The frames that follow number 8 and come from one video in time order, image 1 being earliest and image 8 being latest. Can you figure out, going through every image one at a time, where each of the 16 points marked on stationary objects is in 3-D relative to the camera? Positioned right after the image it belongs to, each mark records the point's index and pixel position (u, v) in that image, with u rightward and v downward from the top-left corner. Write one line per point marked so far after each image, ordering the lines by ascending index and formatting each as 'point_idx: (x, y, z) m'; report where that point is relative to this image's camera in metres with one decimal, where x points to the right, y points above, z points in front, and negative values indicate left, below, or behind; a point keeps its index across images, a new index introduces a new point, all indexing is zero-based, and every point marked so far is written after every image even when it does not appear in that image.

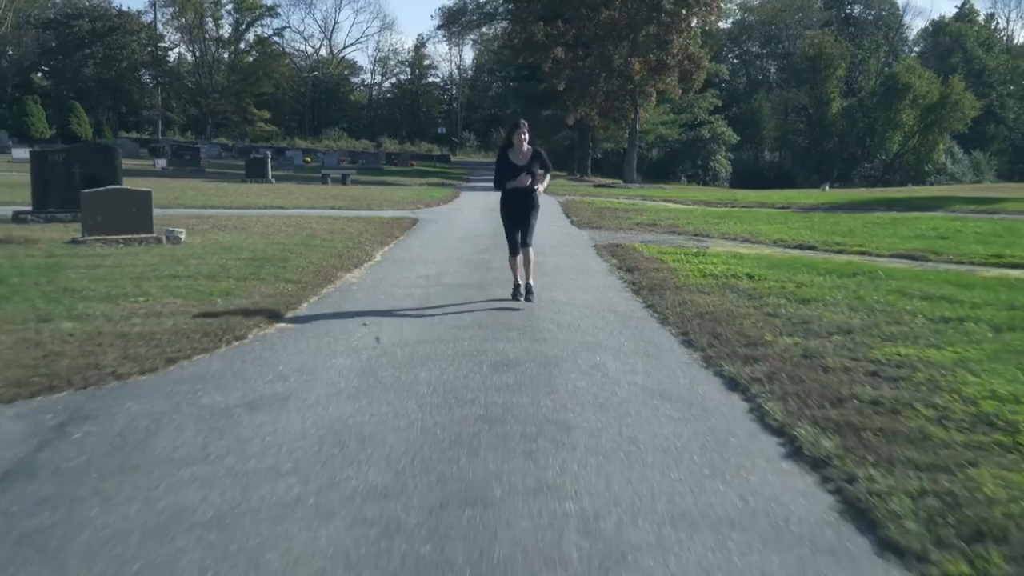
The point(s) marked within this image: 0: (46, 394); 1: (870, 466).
0: (-2.7, -0.6, +6.6) m
1: (+1.7, -0.8, +5.3) m
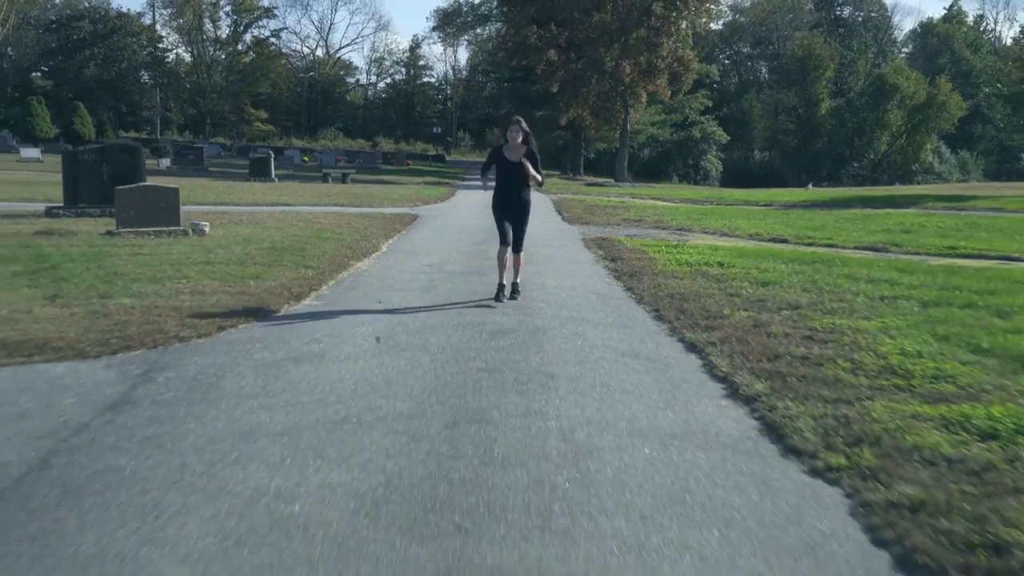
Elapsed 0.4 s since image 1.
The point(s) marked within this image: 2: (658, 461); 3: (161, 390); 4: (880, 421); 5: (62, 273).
0: (-2.7, -0.5, +8.0) m
1: (+1.7, -0.7, +6.8) m
2: (+0.7, -0.8, +5.6) m
3: (-2.1, -0.6, +6.9) m
4: (+2.0, -0.7, +6.2) m
5: (-4.6, +0.1, +11.7) m
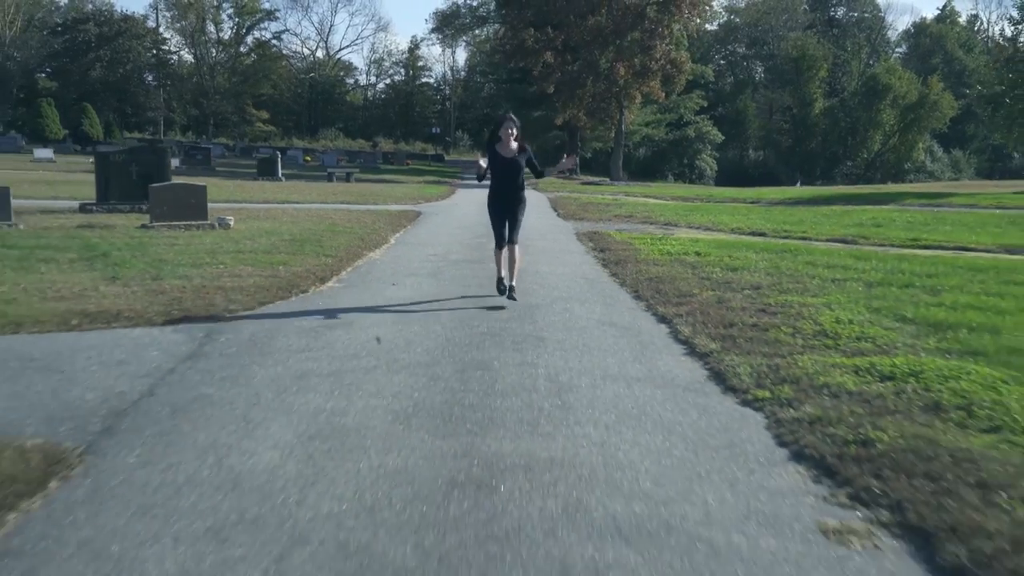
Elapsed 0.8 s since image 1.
0: (-2.7, -0.3, +9.6) m
1: (+1.6, -0.5, +8.3) m
2: (+0.7, -0.7, +7.1) m
3: (-2.1, -0.5, +8.4) m
4: (+2.0, -0.6, +7.7) m
5: (-4.7, +0.3, +13.3) m
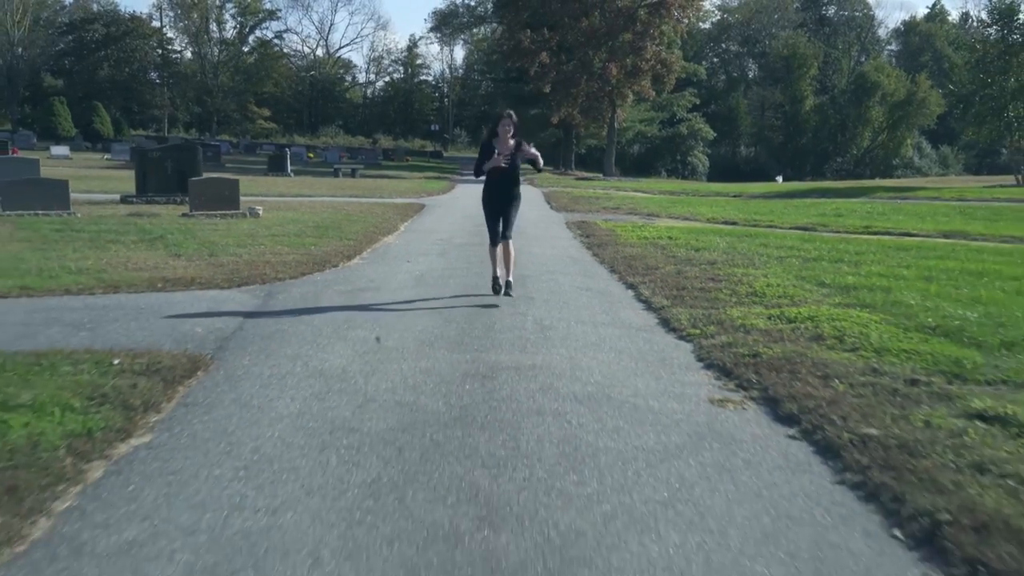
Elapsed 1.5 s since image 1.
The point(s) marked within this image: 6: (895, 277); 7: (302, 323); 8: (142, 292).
0: (-2.8, 0.0, +11.9) m
1: (+1.6, -0.2, +10.7) m
2: (+0.6, -0.4, +9.5) m
3: (-2.2, -0.1, +10.8) m
4: (+2.0, -0.3, +10.1) m
5: (-4.7, +0.6, +15.6) m
6: (+4.3, +0.1, +12.5) m
7: (-1.8, -0.3, +9.4) m
8: (-3.7, 0.0, +11.2) m
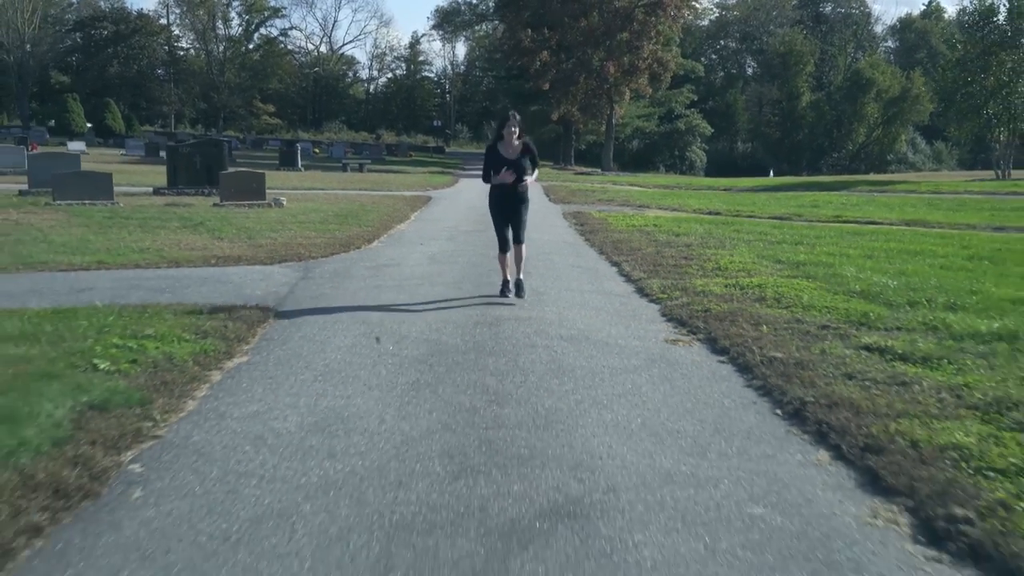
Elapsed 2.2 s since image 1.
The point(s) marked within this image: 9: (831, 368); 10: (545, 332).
0: (-2.8, +0.3, +14.0) m
1: (+1.6, +0.1, +12.7) m
2: (+0.6, -0.1, +11.5) m
3: (-2.2, +0.1, +12.9) m
4: (+2.0, 0.0, +12.2) m
5: (-4.7, +0.9, +17.7) m
6: (+4.3, +0.4, +14.5) m
7: (-1.8, 0.0, +11.4) m
8: (-3.7, +0.3, +13.2) m
9: (+2.2, -0.5, +7.6) m
10: (+0.3, -0.4, +9.2) m
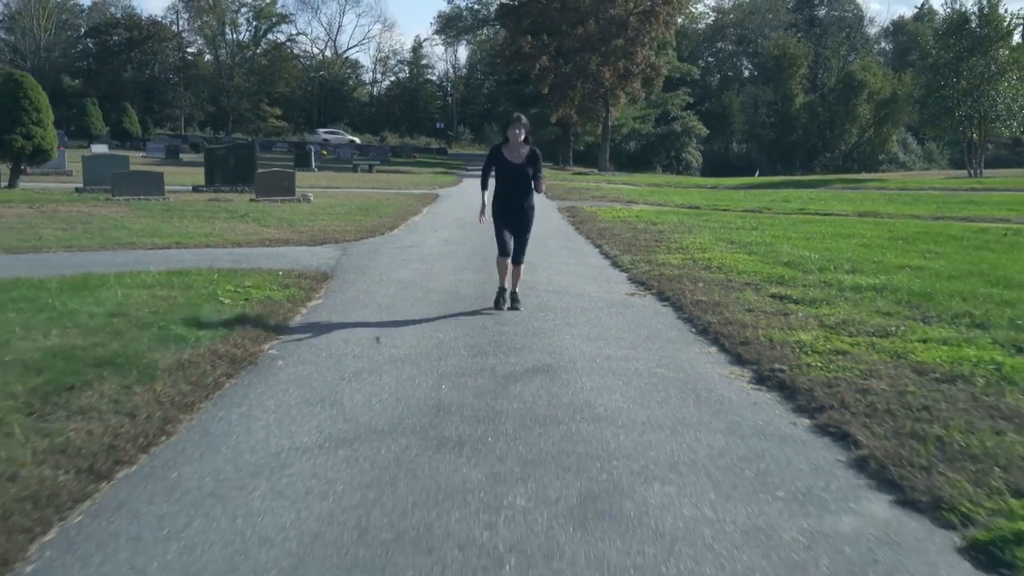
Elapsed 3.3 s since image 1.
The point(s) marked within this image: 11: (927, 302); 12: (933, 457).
0: (-2.8, +0.7, +17.0) m
1: (+1.6, +0.5, +15.8) m
2: (+0.6, +0.3, +14.6) m
3: (-2.2, +0.5, +15.9) m
4: (+2.0, +0.4, +15.2) m
5: (-4.7, +1.3, +20.7) m
6: (+4.3, +0.8, +17.5) m
7: (-1.8, +0.3, +14.4) m
8: (-3.7, +0.6, +16.3) m
9: (+2.2, -0.2, +10.6) m
10: (+0.3, 0.0, +12.2) m
11: (+4.0, -0.1, +10.8) m
12: (+2.0, -0.8, +5.5) m
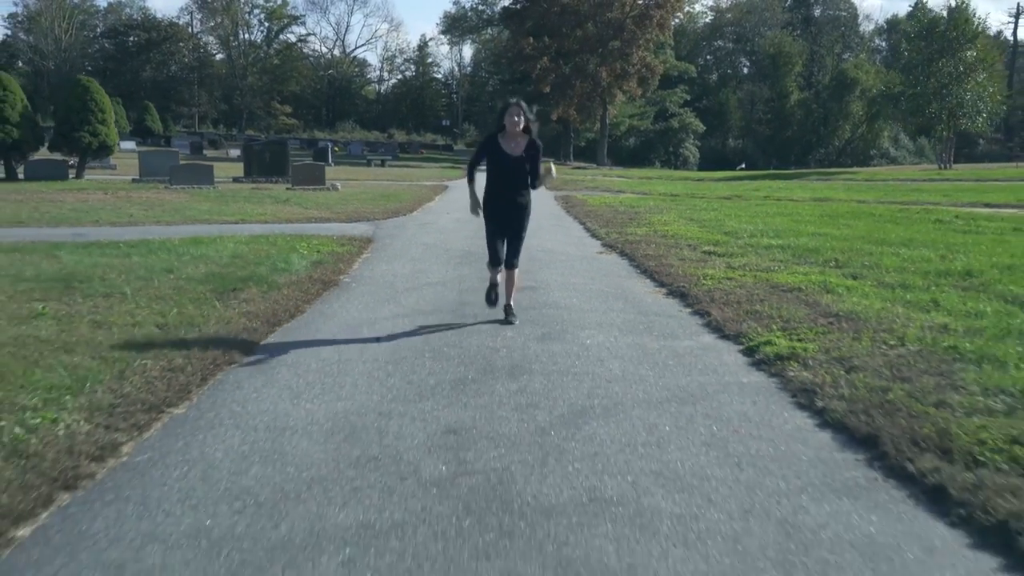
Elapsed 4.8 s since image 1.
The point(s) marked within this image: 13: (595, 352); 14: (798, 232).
0: (-2.8, +1.3, +21.0) m
1: (+1.6, +1.1, +19.7) m
2: (+0.6, +0.9, +18.5) m
3: (-2.2, +1.1, +19.9) m
4: (+1.9, +1.0, +19.2) m
5: (-4.7, +1.9, +24.7) m
6: (+4.3, +1.4, +21.5) m
7: (-1.8, +0.9, +18.4) m
8: (-3.7, +1.2, +20.3) m
9: (+2.1, +0.4, +14.6) m
10: (+0.2, +0.6, +16.2) m
11: (+3.9, +0.4, +14.7) m
12: (+2.0, -0.3, +9.5) m
13: (+0.6, -0.5, +8.2) m
14: (+4.6, +0.9, +18.0) m
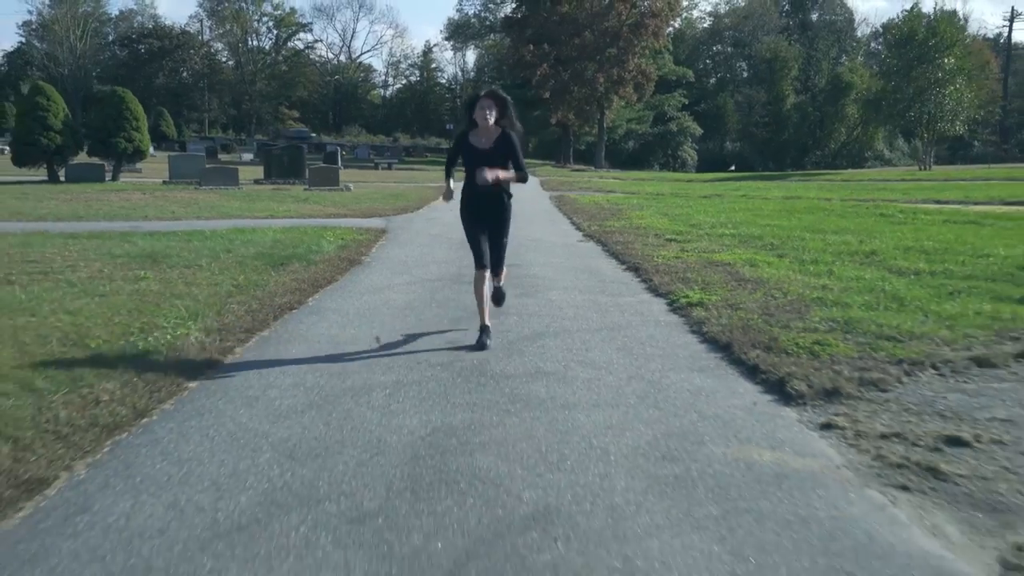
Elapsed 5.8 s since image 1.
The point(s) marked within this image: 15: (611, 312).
0: (-2.9, +1.5, +23.9) m
1: (+1.5, +1.3, +22.6) m
2: (+0.5, +1.2, +21.4) m
3: (-2.3, +1.4, +22.8) m
4: (+1.8, +1.3, +22.0) m
5: (-4.8, +2.1, +27.6) m
6: (+4.2, +1.7, +24.4) m
7: (-1.9, +1.2, +21.3) m
8: (-3.8, +1.5, +23.2) m
9: (+2.0, +0.7, +17.5) m
10: (+0.1, +0.9, +19.1) m
11: (+3.8, +0.8, +17.6) m
12: (+1.8, +0.1, +12.4) m
13: (+0.5, -0.2, +11.1) m
14: (+4.5, +1.2, +20.9) m
15: (+0.9, -0.2, +10.6) m
